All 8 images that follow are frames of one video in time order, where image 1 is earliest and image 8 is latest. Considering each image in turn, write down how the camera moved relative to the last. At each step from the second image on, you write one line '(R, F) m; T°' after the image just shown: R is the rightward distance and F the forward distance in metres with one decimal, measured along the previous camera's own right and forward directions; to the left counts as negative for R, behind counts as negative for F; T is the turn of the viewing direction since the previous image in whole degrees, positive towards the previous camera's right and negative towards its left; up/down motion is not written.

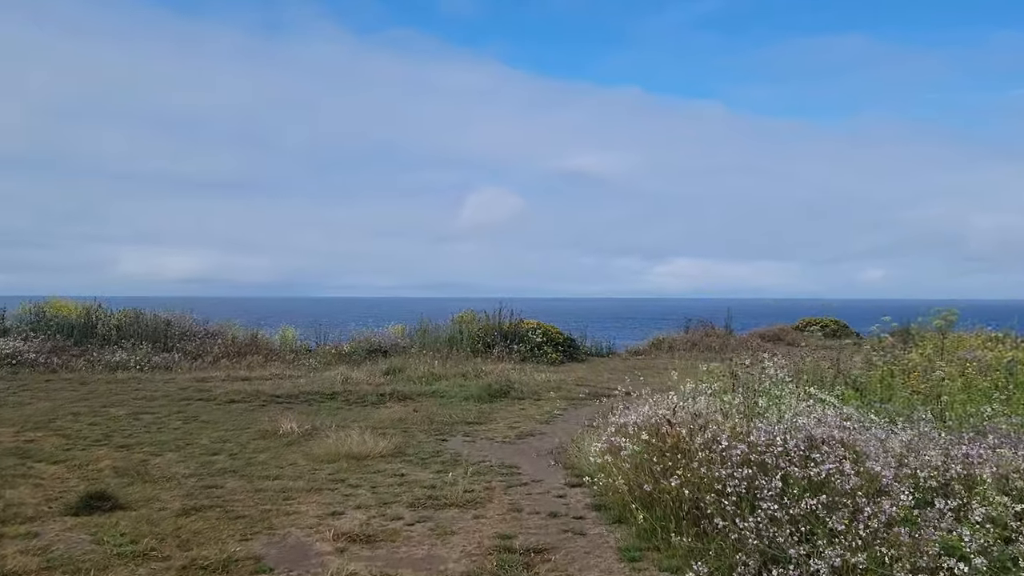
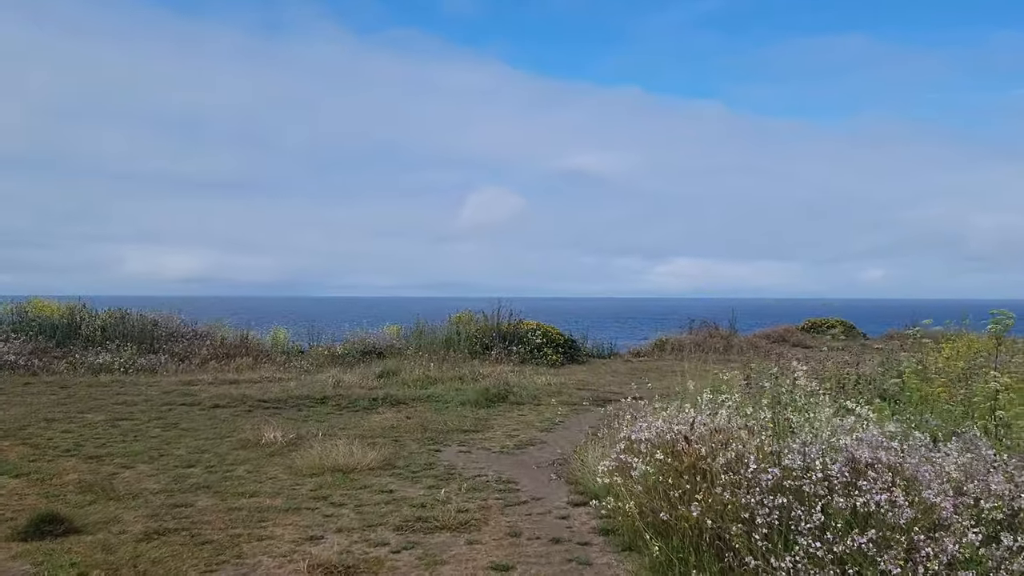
(0.0, +0.5) m; 0°
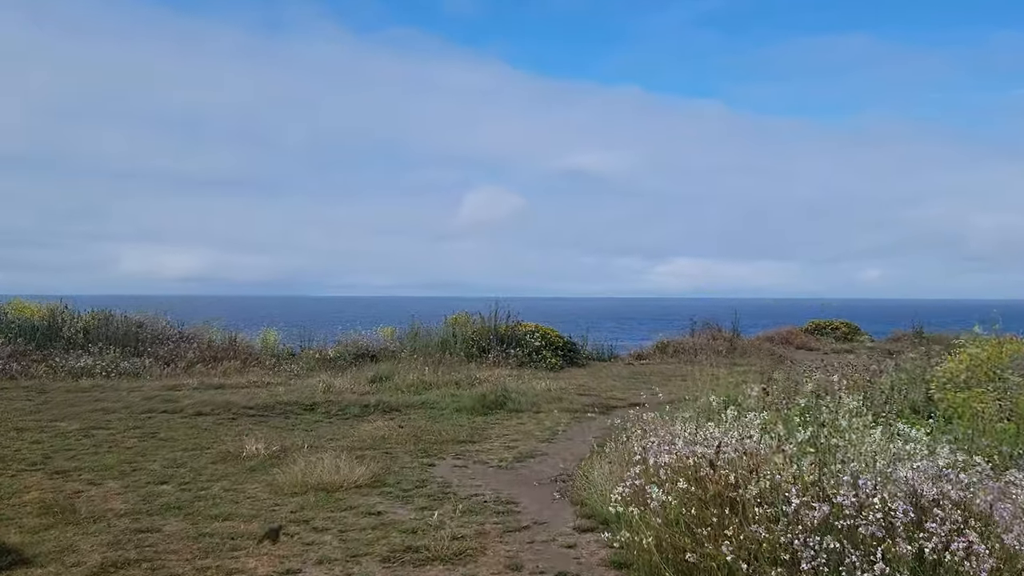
(0.0, +0.5) m; 0°
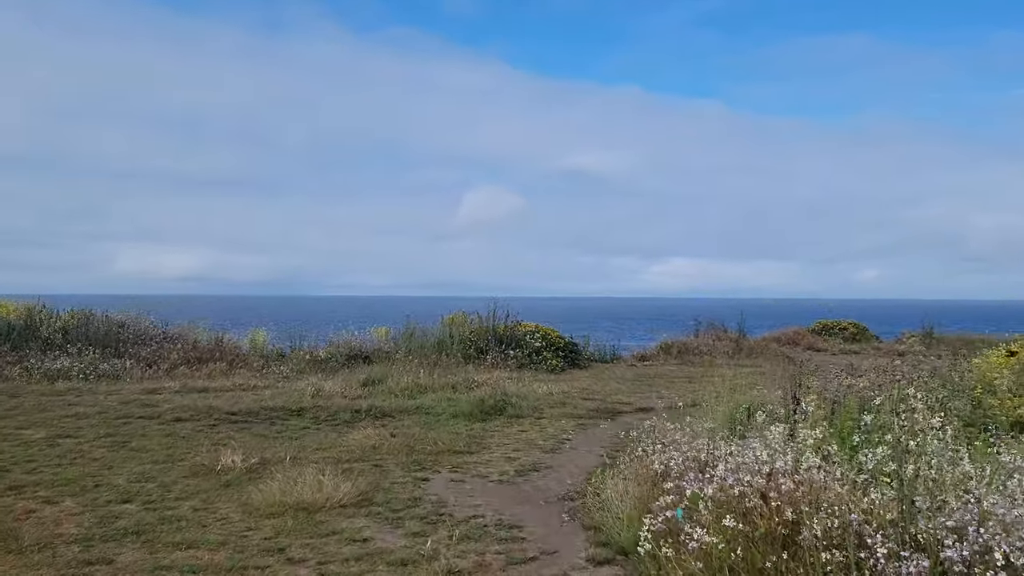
(0.0, +0.6) m; 0°
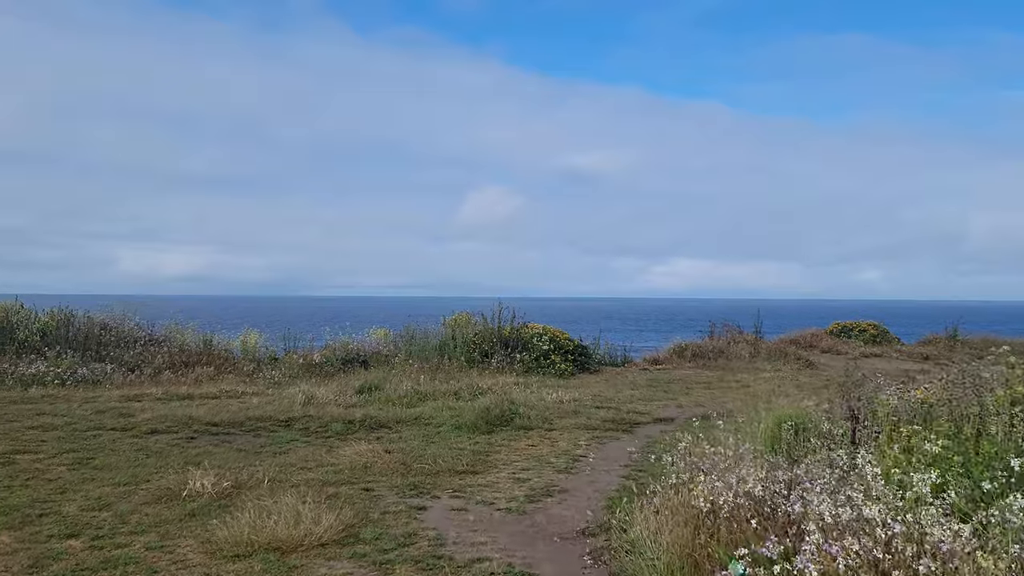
(-0.1, +0.8) m; 0°
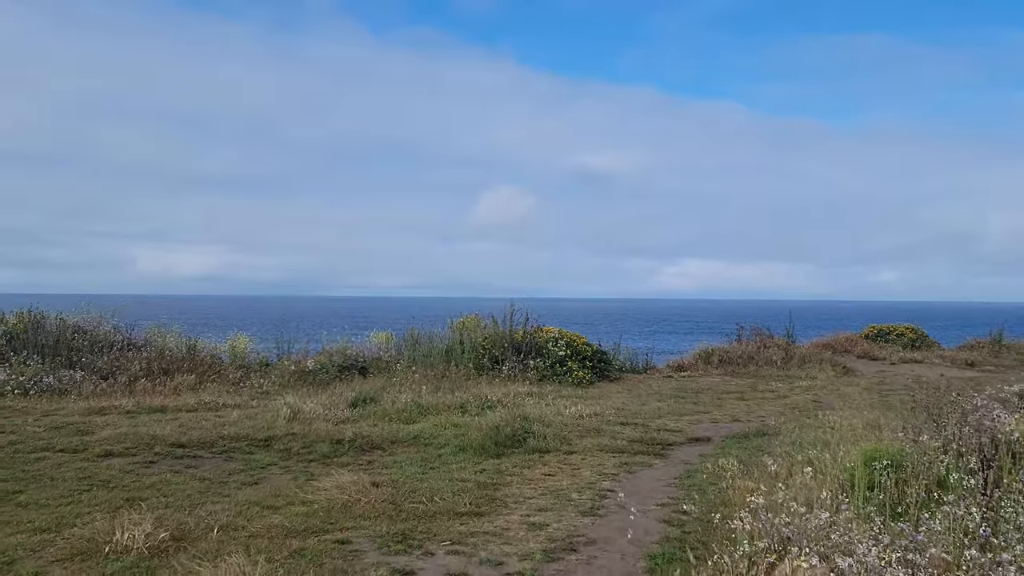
(0.0, +1.1) m; -1°
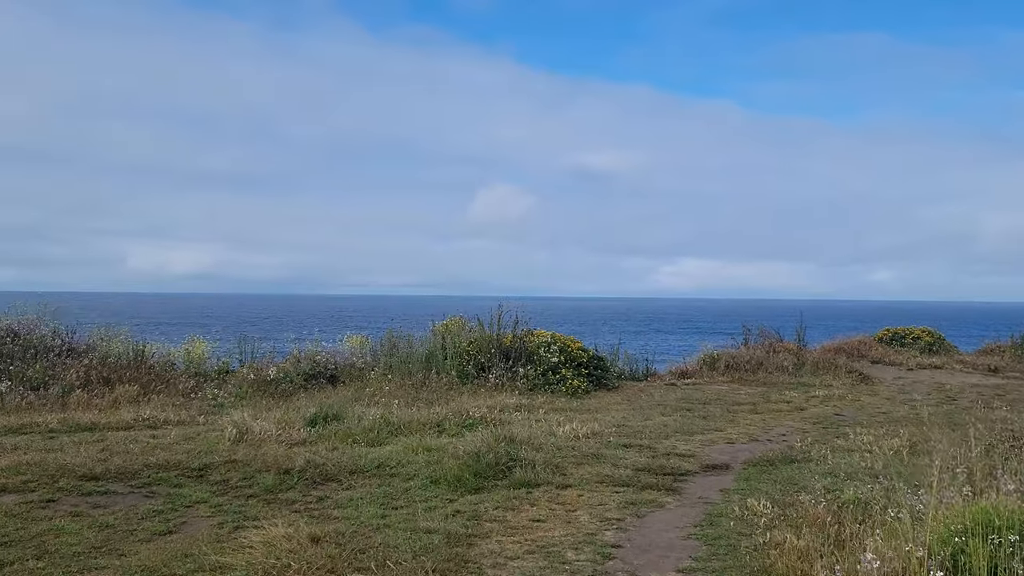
(+0.1, +1.2) m; 0°
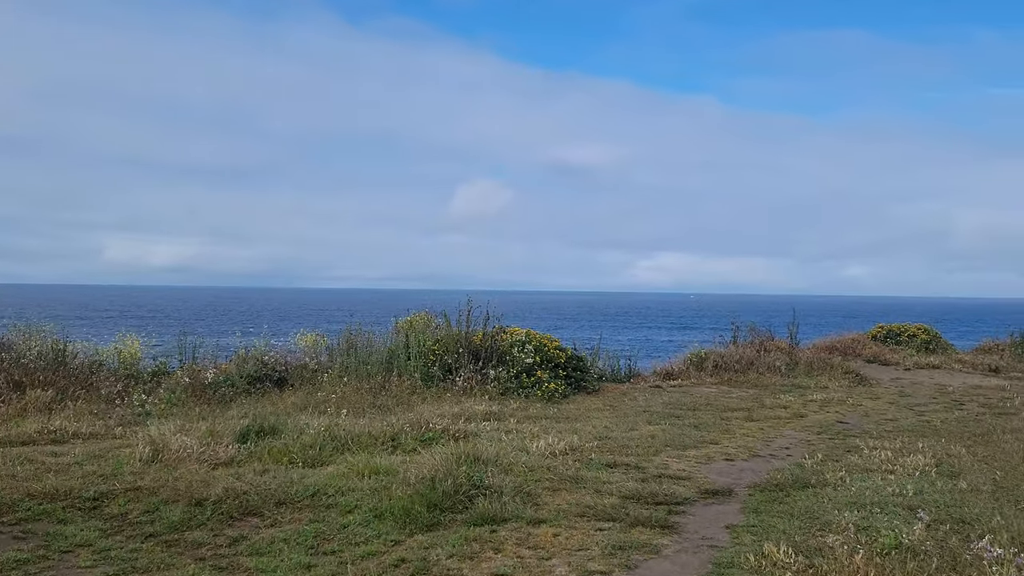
(+0.1, +1.0) m; +2°
